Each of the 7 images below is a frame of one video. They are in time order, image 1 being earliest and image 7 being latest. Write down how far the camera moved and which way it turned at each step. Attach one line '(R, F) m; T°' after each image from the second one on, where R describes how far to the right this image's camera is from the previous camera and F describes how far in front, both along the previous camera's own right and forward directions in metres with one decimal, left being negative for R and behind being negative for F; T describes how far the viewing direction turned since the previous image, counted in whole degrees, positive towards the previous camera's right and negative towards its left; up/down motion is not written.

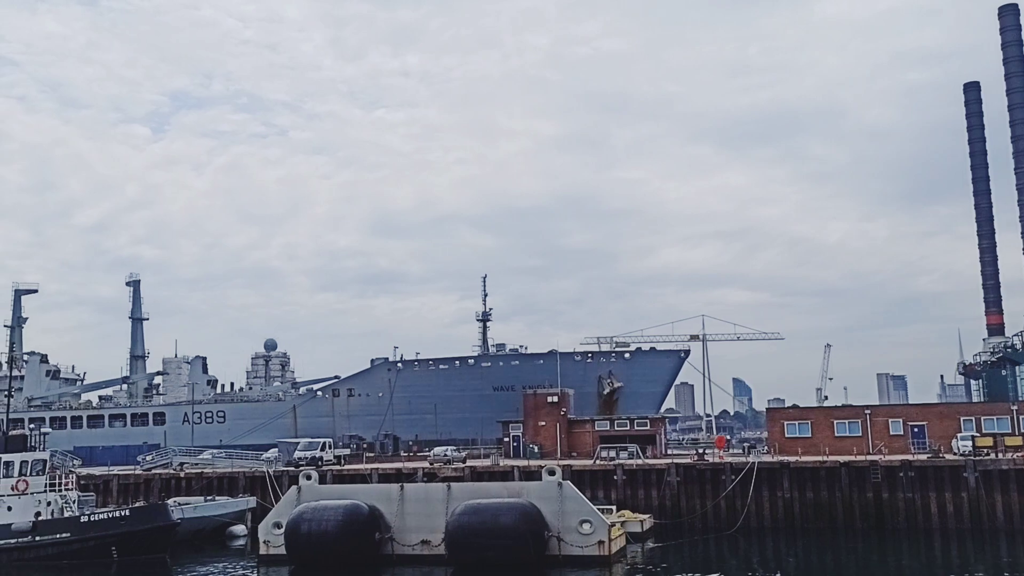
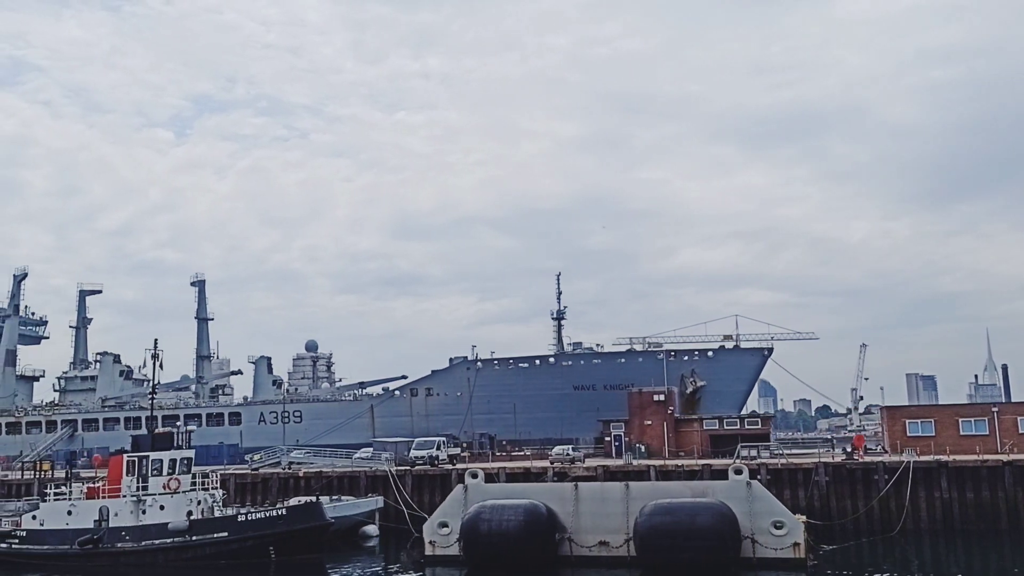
(-3.7, +0.6) m; -1°
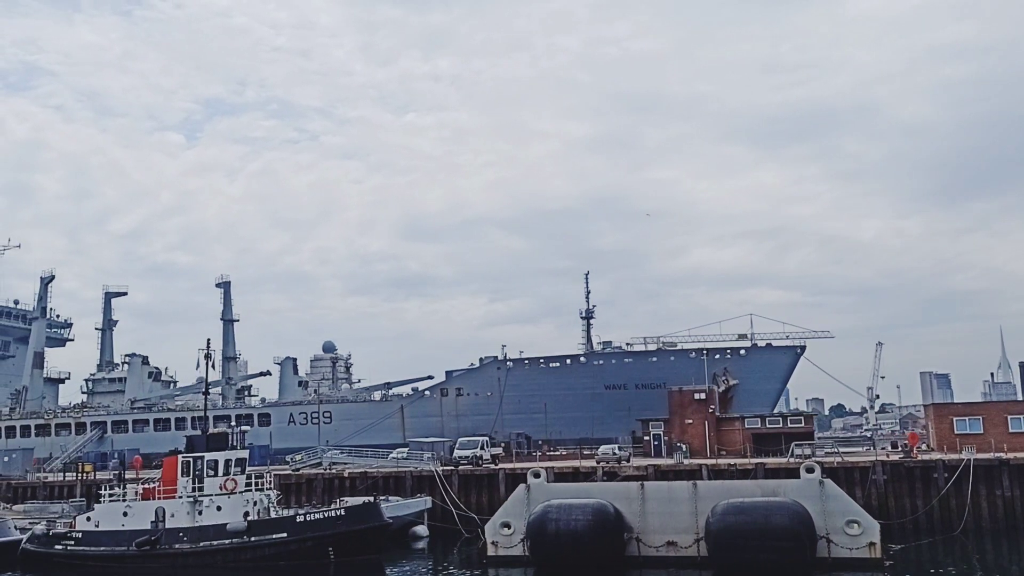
(-1.3, +0.2) m; -1°
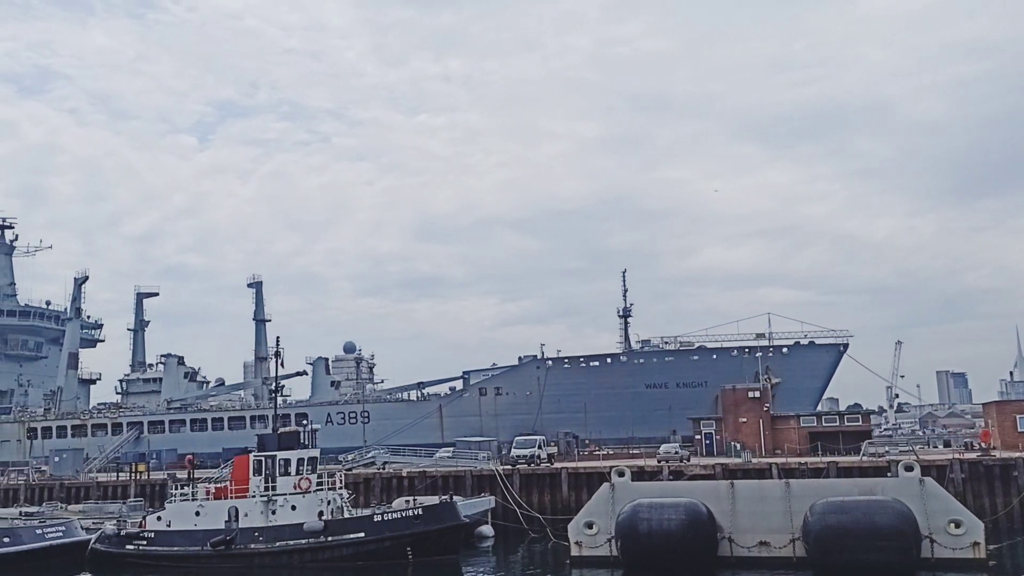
(-1.7, +0.4) m; -1°
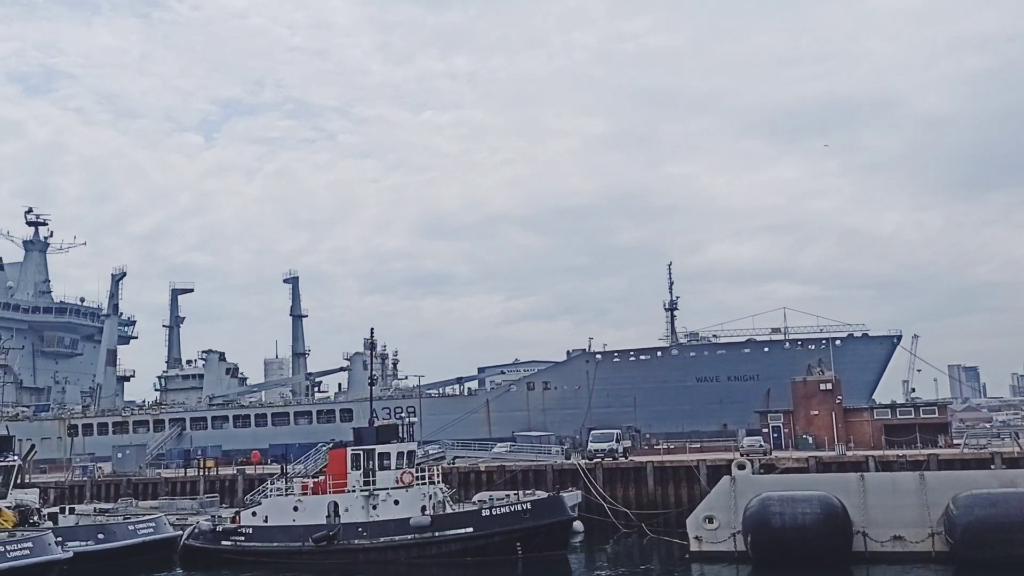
(-2.5, +0.6) m; 0°
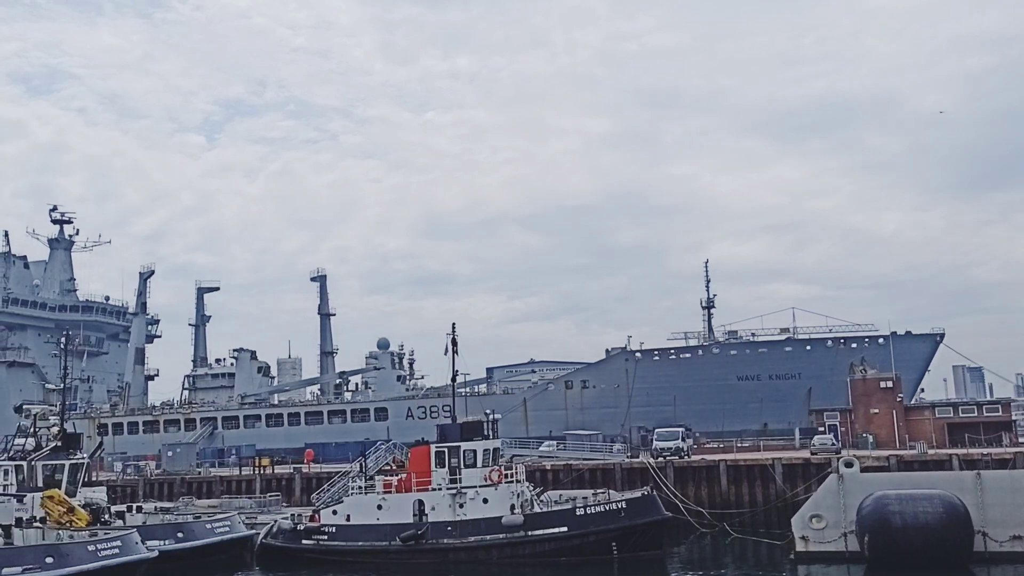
(-2.2, +0.5) m; 0°
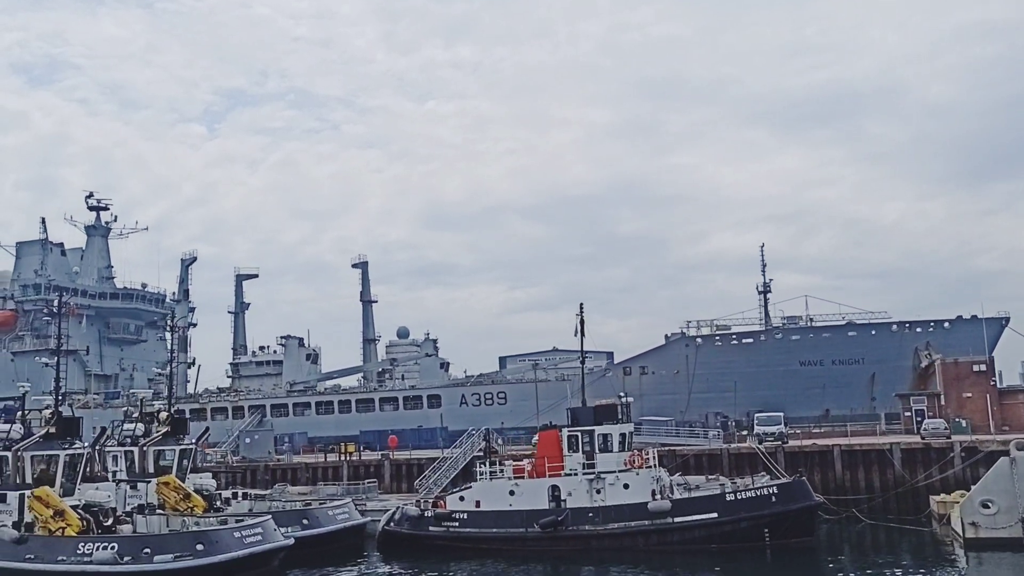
(-3.3, +0.8) m; 0°
